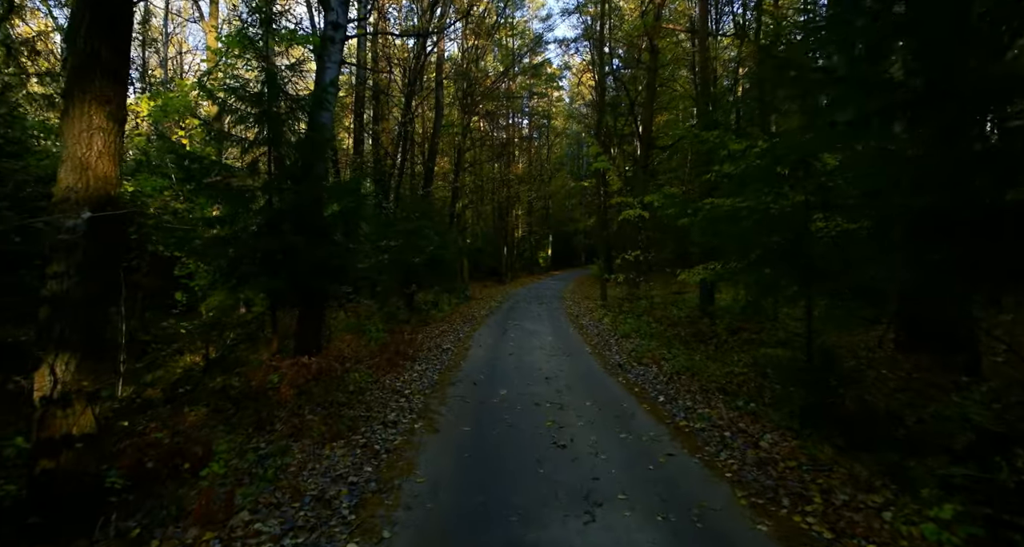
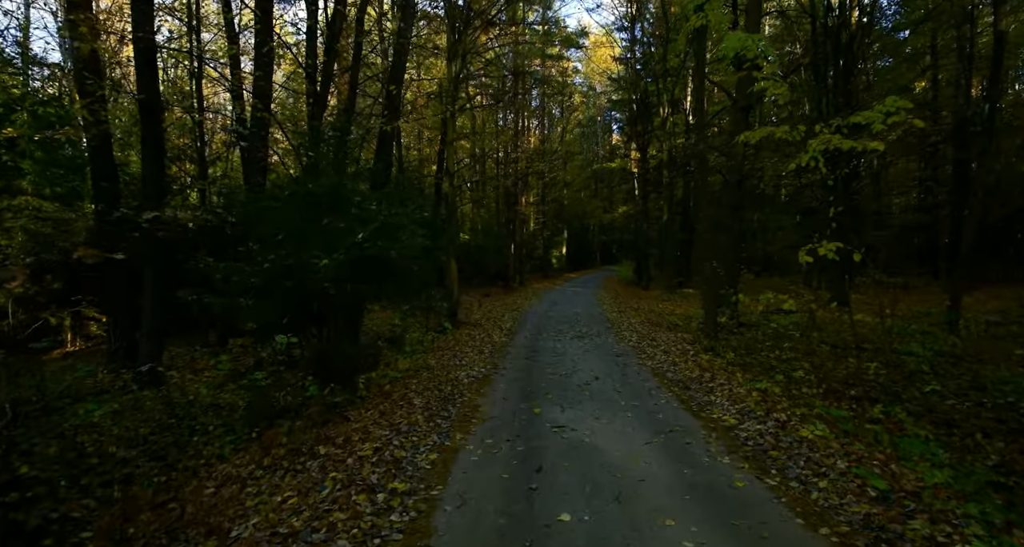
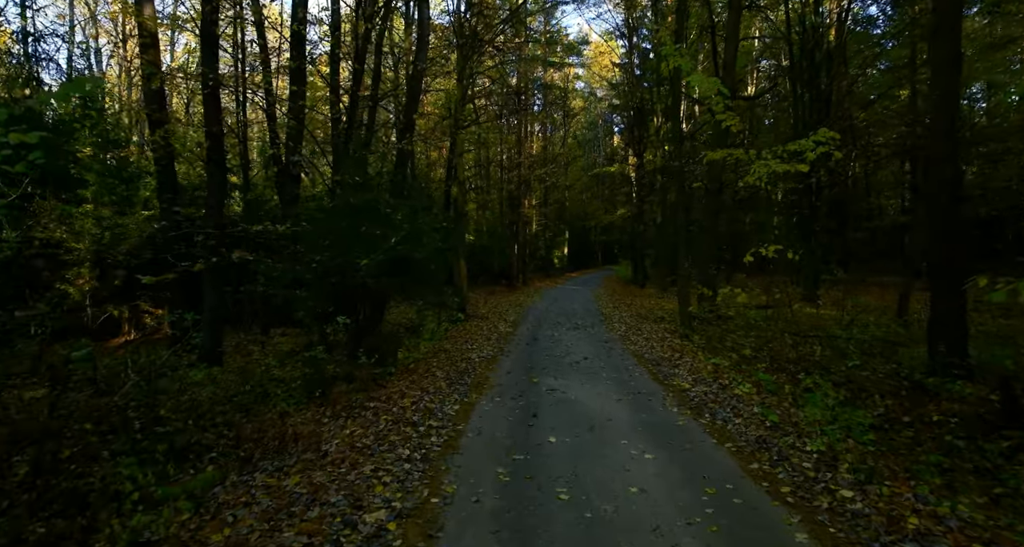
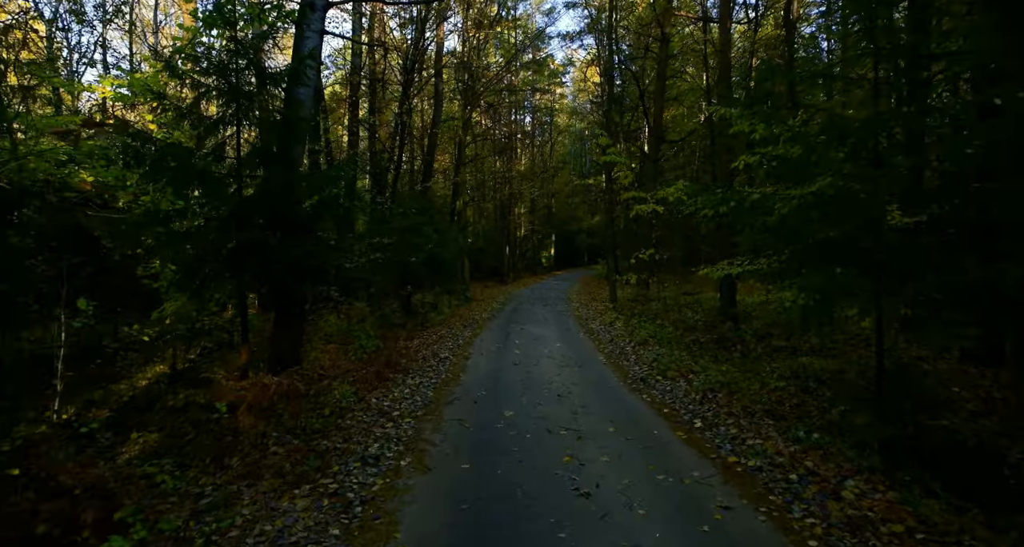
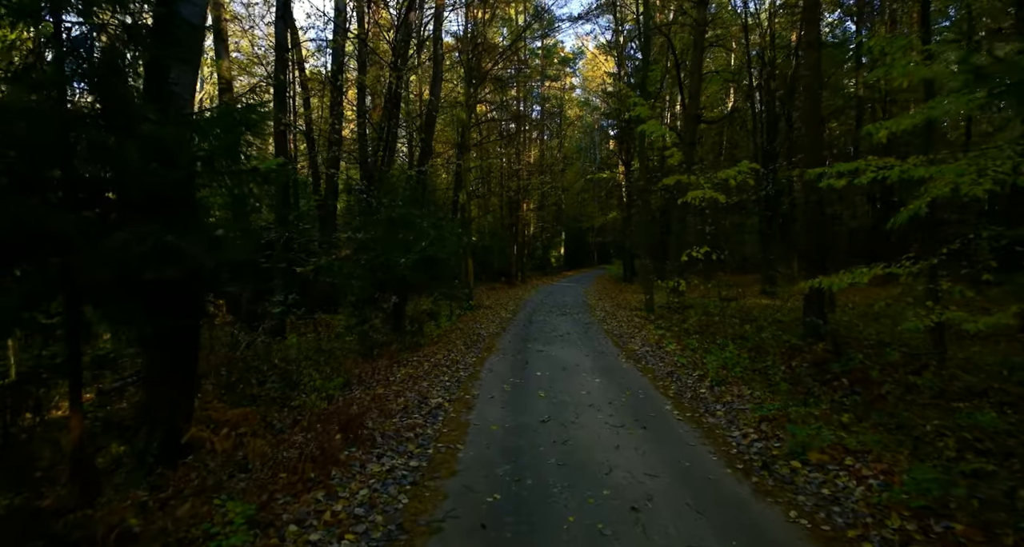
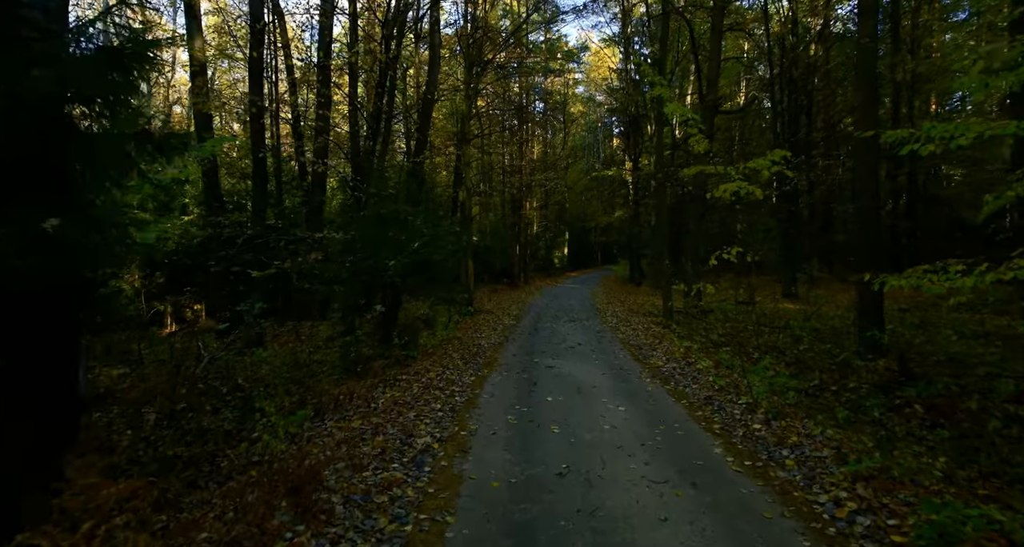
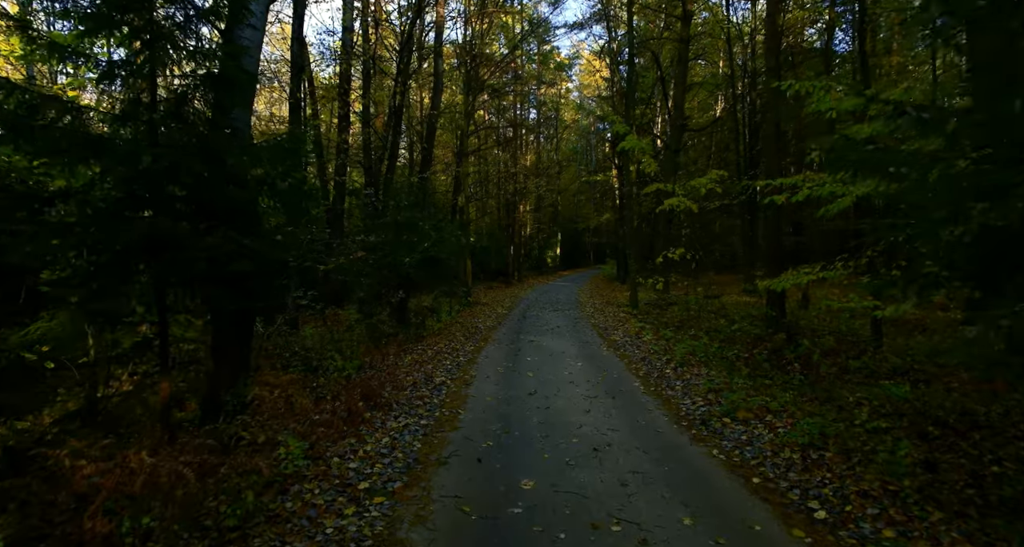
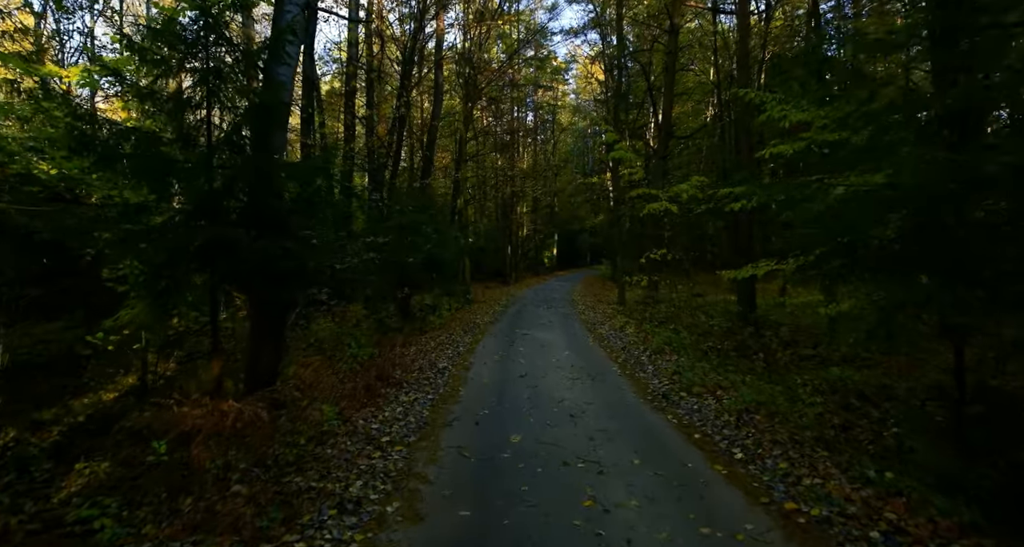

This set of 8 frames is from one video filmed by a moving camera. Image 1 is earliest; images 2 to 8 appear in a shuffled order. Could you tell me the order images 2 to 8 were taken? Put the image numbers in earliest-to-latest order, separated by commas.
4, 8, 7, 5, 6, 3, 2
